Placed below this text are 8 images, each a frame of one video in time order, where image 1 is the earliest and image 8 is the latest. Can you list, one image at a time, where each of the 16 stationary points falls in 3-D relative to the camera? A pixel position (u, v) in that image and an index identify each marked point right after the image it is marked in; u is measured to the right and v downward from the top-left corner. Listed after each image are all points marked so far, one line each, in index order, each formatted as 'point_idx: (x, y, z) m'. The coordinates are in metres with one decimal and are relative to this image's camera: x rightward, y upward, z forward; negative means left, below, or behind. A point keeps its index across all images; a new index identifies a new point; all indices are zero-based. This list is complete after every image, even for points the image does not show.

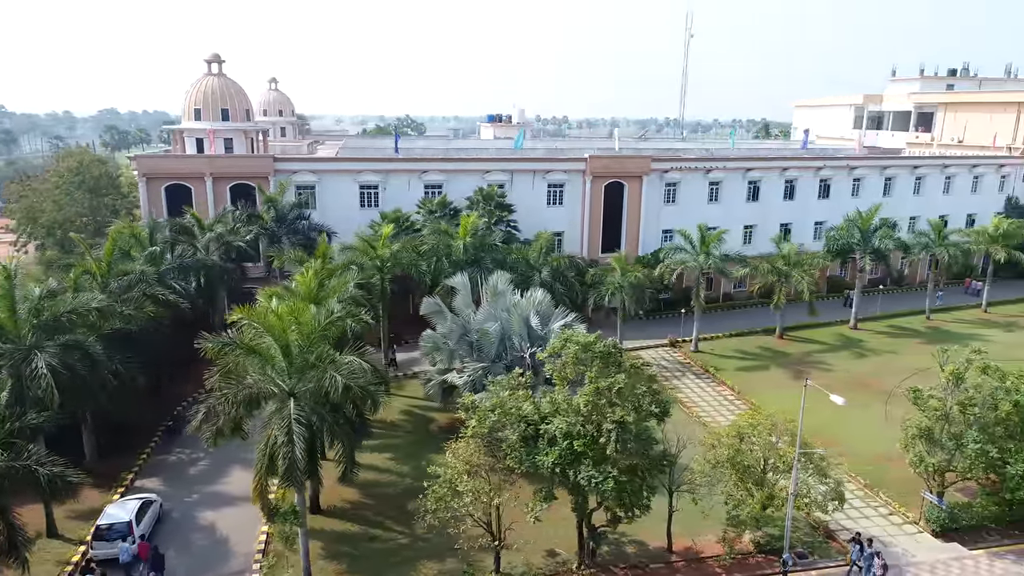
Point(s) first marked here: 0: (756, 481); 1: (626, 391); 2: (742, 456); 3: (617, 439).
0: (+4.9, -3.9, +14.5) m
1: (+2.0, -1.9, +13.0) m
2: (+4.7, -3.4, +14.5) m
3: (+1.8, -2.7, +12.6) m
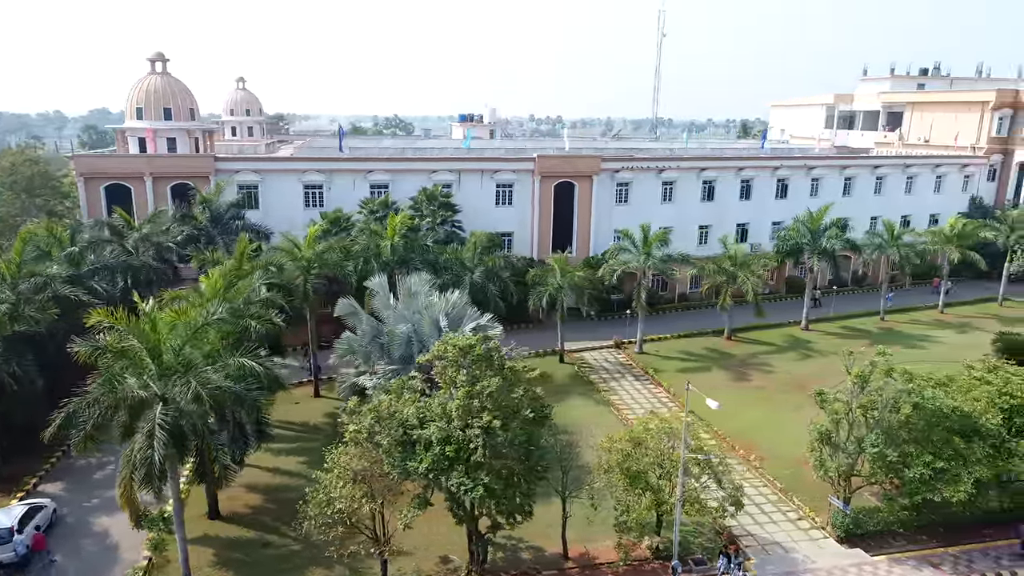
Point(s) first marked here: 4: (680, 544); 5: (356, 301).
0: (+2.6, -3.9, +14.2) m
1: (-0.3, -1.9, +12.8) m
2: (+2.4, -3.4, +14.2) m
3: (-0.5, -2.7, +12.4) m
4: (+3.7, -5.6, +15.7) m
5: (-4.1, -0.3, +19.2) m
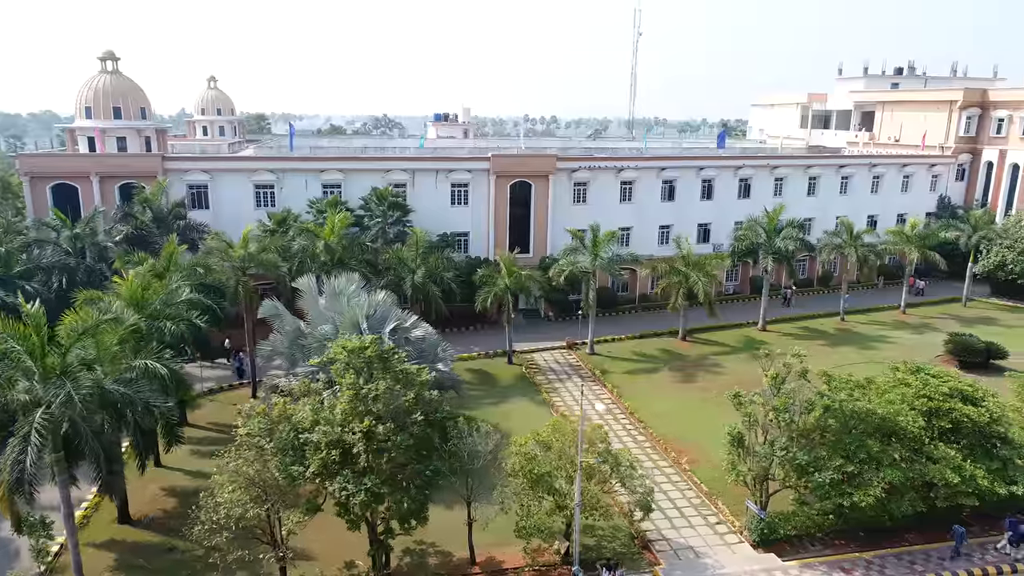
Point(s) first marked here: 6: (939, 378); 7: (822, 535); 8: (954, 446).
0: (+0.7, -3.9, +14.0) m
1: (-2.2, -1.9, +12.5) m
2: (+0.5, -3.4, +14.0) m
3: (-2.4, -2.7, +12.1) m
4: (+1.7, -5.6, +15.4) m
5: (-6.1, -0.4, +19.0) m
6: (+9.6, -2.0, +16.1) m
7: (+6.9, -5.5, +15.9) m
8: (+9.5, -3.4, +15.4) m
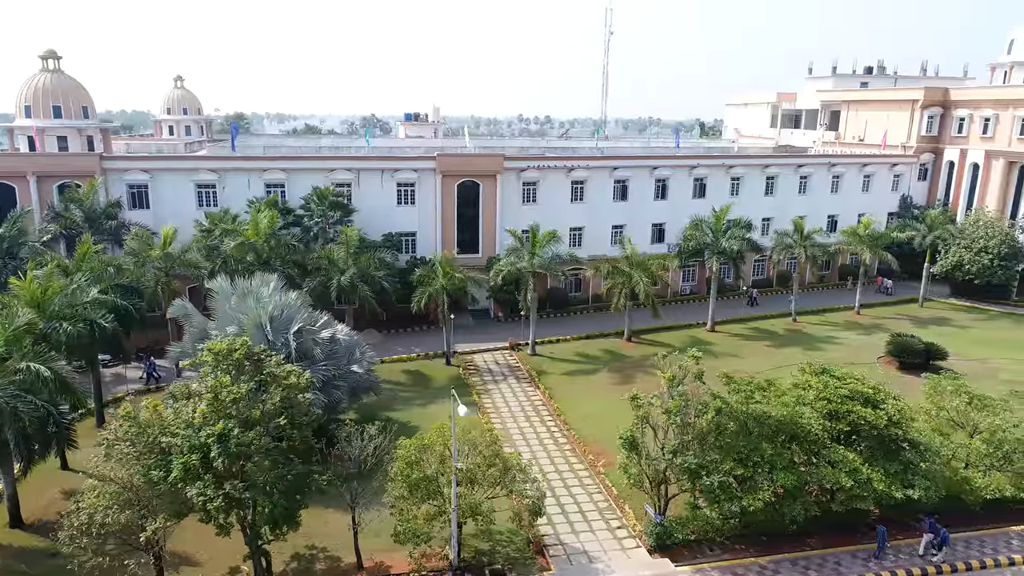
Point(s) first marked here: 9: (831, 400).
0: (-1.6, -4.0, +13.7) m
1: (-4.5, -1.9, +12.3) m
2: (-1.8, -3.5, +13.7) m
3: (-4.7, -2.7, +11.9) m
4: (-0.6, -5.6, +15.2) m
5: (-8.4, -0.4, +18.7) m
6: (+7.3, -2.0, +15.9) m
7: (+4.6, -5.5, +15.6) m
8: (+7.2, -3.4, +15.2) m
9: (+6.9, -2.4, +15.5) m
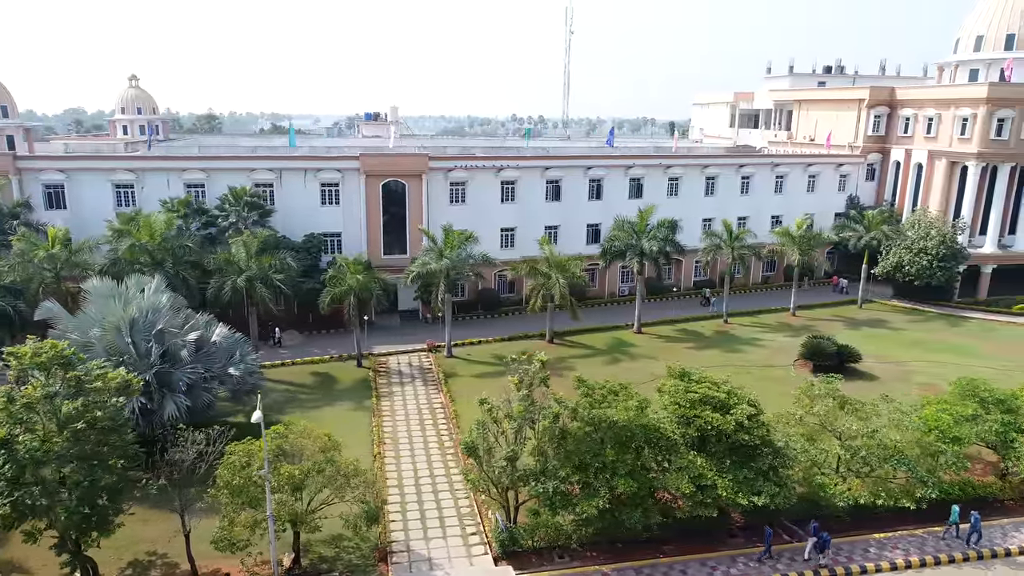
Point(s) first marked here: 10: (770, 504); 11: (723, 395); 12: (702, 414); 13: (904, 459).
0: (-4.9, -4.0, +13.5) m
1: (-7.8, -2.0, +12.0) m
2: (-5.1, -3.5, +13.5) m
3: (-8.0, -2.8, +11.6) m
4: (-3.8, -5.7, +14.9) m
5: (-11.7, -0.4, +18.5) m
6: (+4.1, -2.1, +15.6) m
7: (+1.3, -5.5, +15.4) m
8: (+4.0, -3.5, +14.9) m
9: (+3.6, -2.5, +15.2) m
10: (+5.3, -4.4, +14.8) m
11: (+4.5, -2.3, +15.2) m
12: (+3.9, -2.6, +14.9) m
13: (+8.7, -3.8, +15.9) m
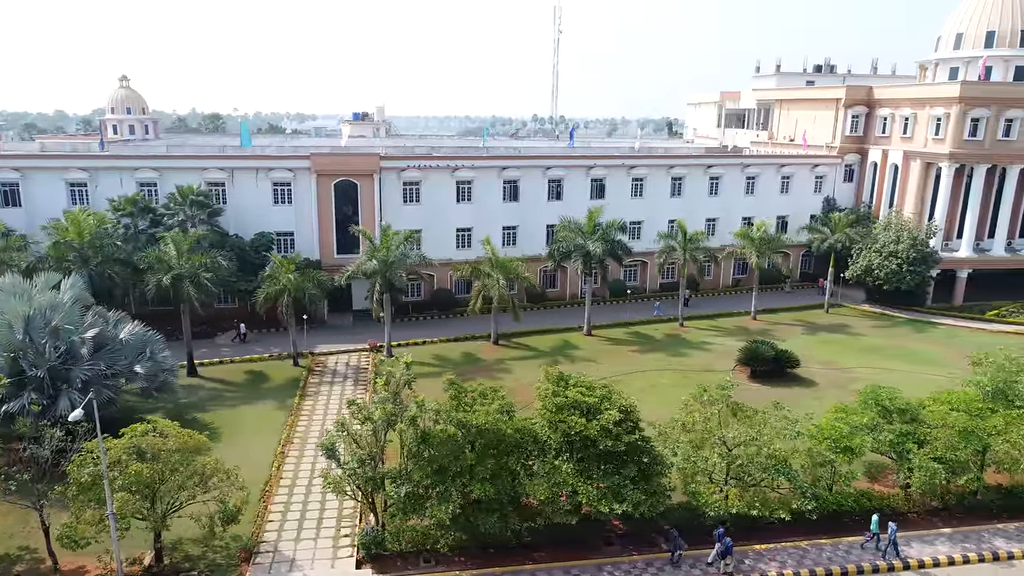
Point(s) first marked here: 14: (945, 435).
0: (-7.8, -4.0, +13.5) m
1: (-10.7, -1.9, +12.2) m
2: (-8.0, -3.5, +13.5) m
3: (-10.9, -2.7, +11.8) m
4: (-6.7, -5.6, +14.9) m
5: (-14.3, -0.3, +18.8) m
6: (+1.3, -2.1, +15.3) m
7: (-1.5, -5.6, +15.2) m
8: (+1.1, -3.5, +14.6) m
9: (+0.8, -2.5, +14.9) m
10: (+2.5, -4.5, +14.5) m
11: (+1.7, -2.3, +14.9) m
12: (+1.1, -2.7, +14.6) m
13: (+5.9, -3.9, +15.4) m
14: (+9.8, -3.3, +16.1) m
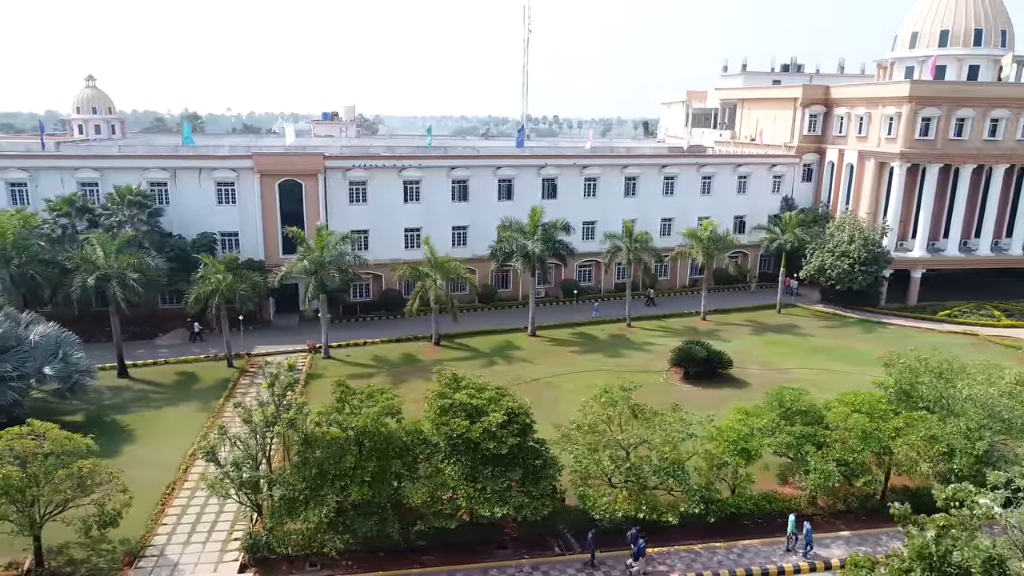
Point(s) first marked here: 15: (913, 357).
0: (-10.1, -4.0, +13.4) m
1: (-13.0, -2.0, +12.0) m
2: (-10.3, -3.5, +13.4) m
3: (-13.3, -2.7, +11.7) m
4: (-9.0, -5.7, +14.8) m
5: (-16.6, -0.3, +18.6) m
6: (-1.1, -2.2, +15.2) m
7: (-3.8, -5.6, +15.0) m
8: (-1.2, -3.5, +14.4) m
9: (-1.6, -2.6, +14.8) m
10: (+0.1, -4.5, +14.3) m
11: (-0.7, -2.3, +14.7) m
12: (-1.2, -2.7, +14.5) m
13: (+3.6, -3.9, +15.3) m
14: (+7.4, -3.3, +16.0) m
15: (+10.2, -1.8, +18.3) m
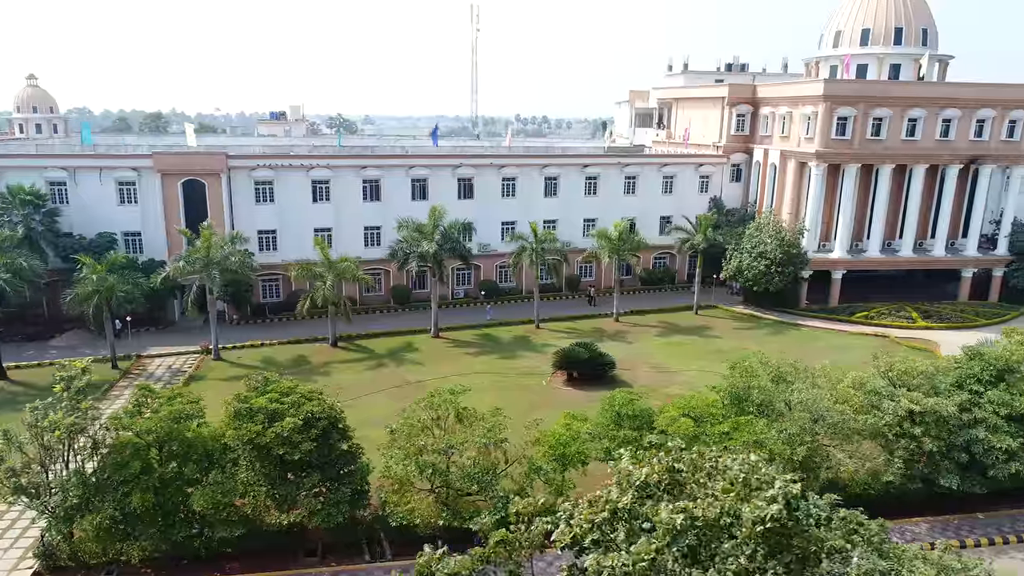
0: (-14.1, -4.0, +13.0) m
1: (-17.0, -2.0, +11.7) m
2: (-14.3, -3.5, +13.0) m
3: (-17.3, -2.8, +11.3) m
4: (-13.0, -5.7, +14.4) m
5: (-20.7, -0.4, +18.3) m
6: (-5.1, -2.2, +14.8) m
7: (-7.9, -5.6, +14.7) m
8: (-5.2, -3.6, +14.1) m
9: (-5.6, -2.6, +14.4) m
10: (-3.9, -4.6, +14.0) m
11: (-4.7, -2.4, +14.4) m
12: (-5.2, -2.7, +14.1) m
13: (-0.5, -3.9, +15.0) m
14: (+3.4, -3.4, +15.7) m
15: (+6.2, -1.8, +18.0) m
